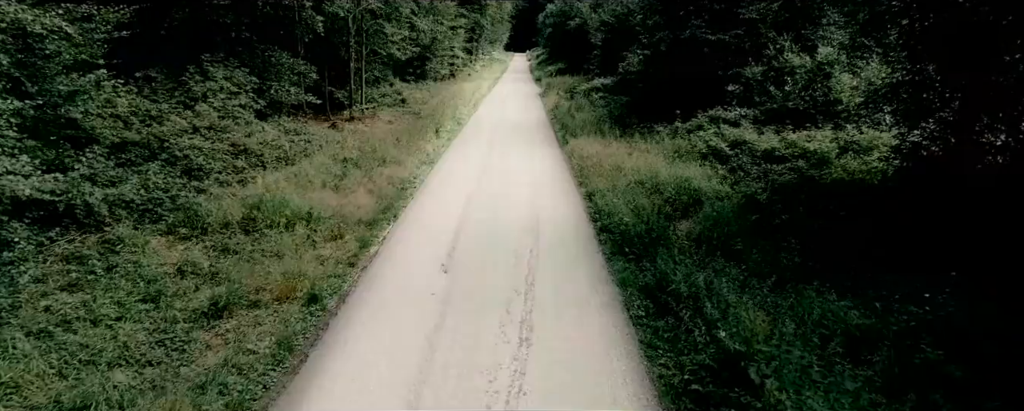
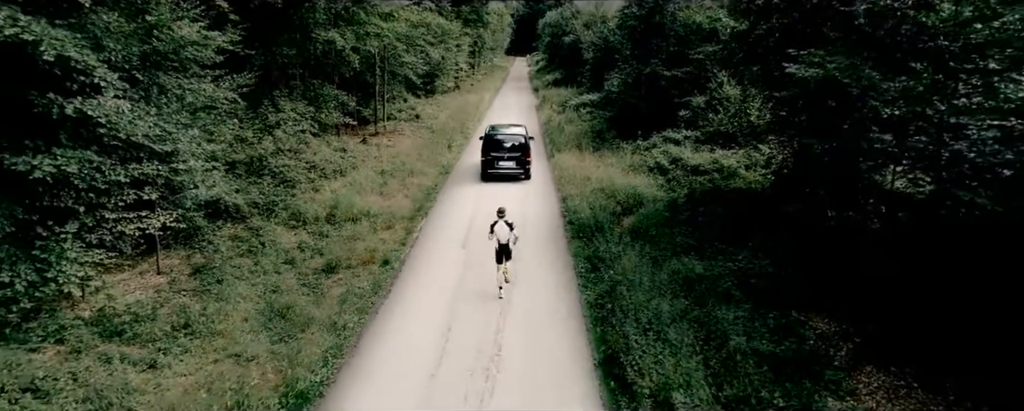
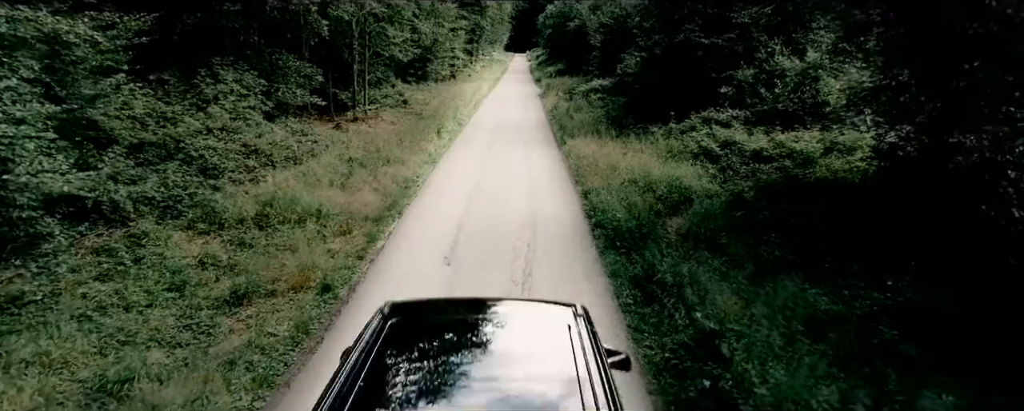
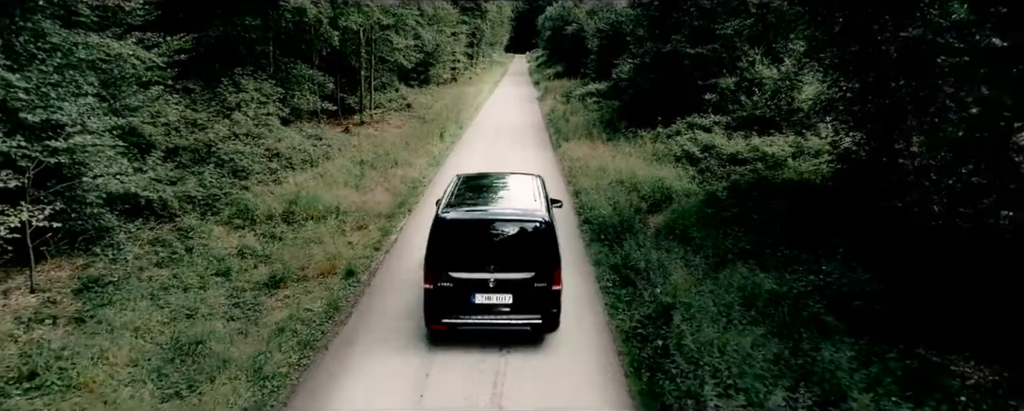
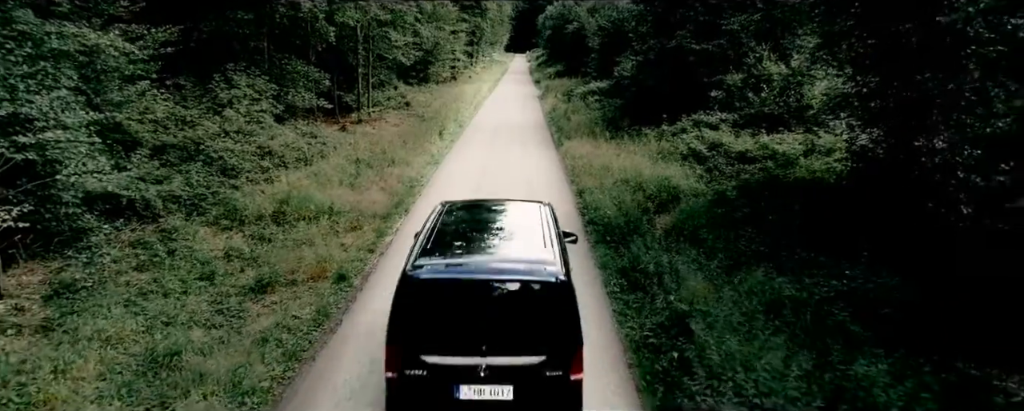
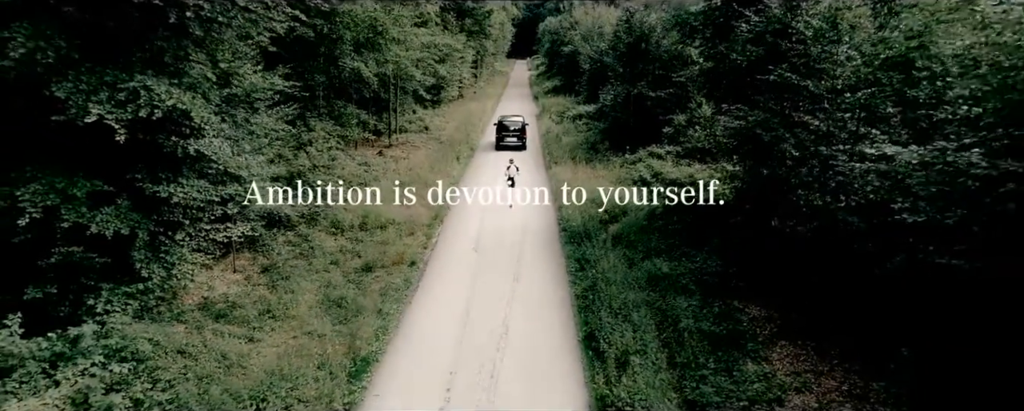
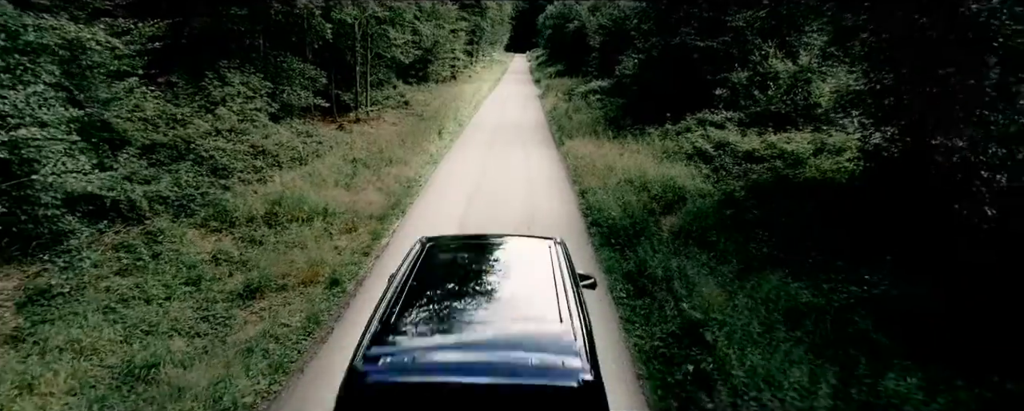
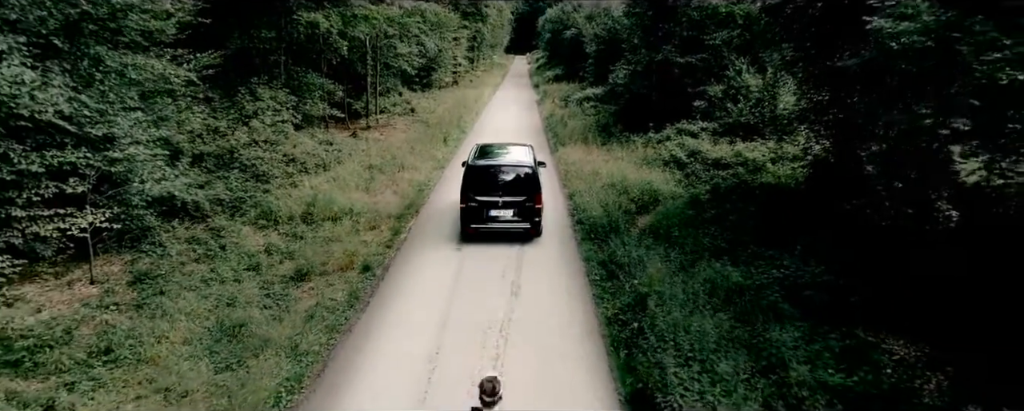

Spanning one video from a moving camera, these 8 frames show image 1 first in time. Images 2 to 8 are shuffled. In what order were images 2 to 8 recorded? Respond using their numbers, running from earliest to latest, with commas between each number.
3, 7, 5, 4, 8, 2, 6
